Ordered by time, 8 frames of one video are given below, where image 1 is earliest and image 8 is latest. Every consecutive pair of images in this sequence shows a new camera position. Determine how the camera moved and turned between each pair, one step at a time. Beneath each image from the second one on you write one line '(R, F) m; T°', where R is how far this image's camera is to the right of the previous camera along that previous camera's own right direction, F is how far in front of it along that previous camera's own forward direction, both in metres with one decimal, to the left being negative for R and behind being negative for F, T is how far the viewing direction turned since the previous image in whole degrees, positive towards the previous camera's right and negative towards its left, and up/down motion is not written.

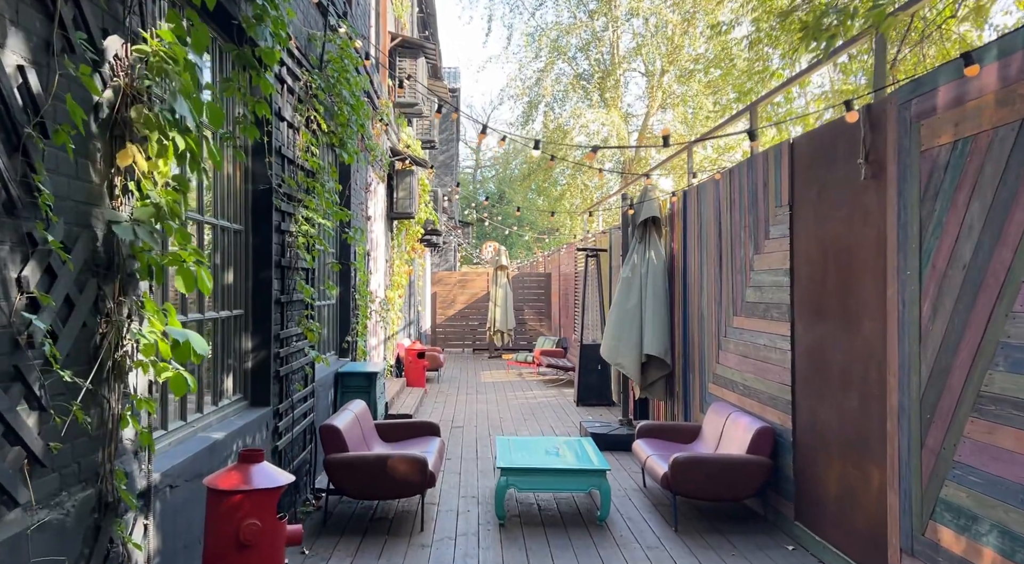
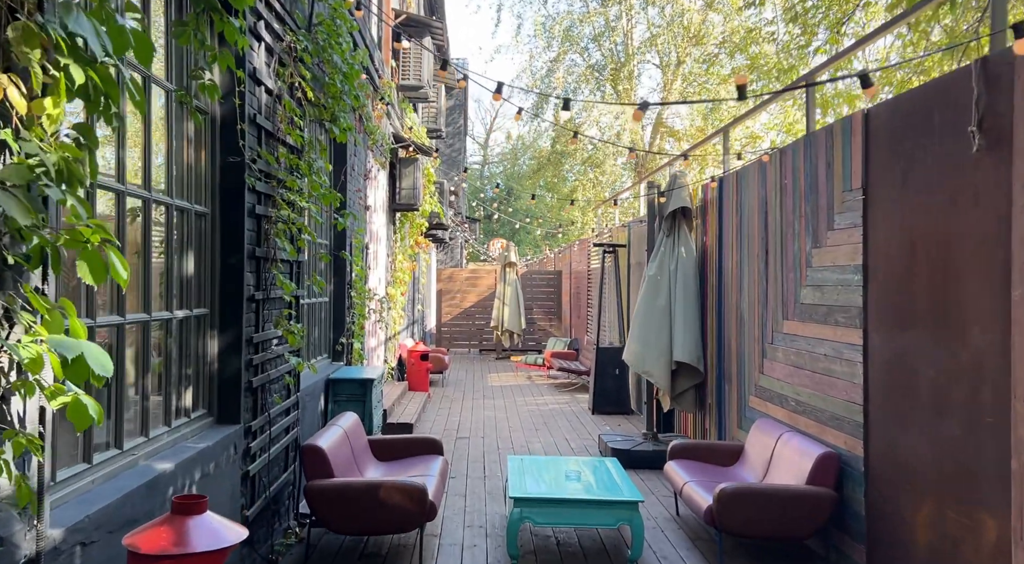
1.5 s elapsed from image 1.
(0.0, +0.6) m; 0°
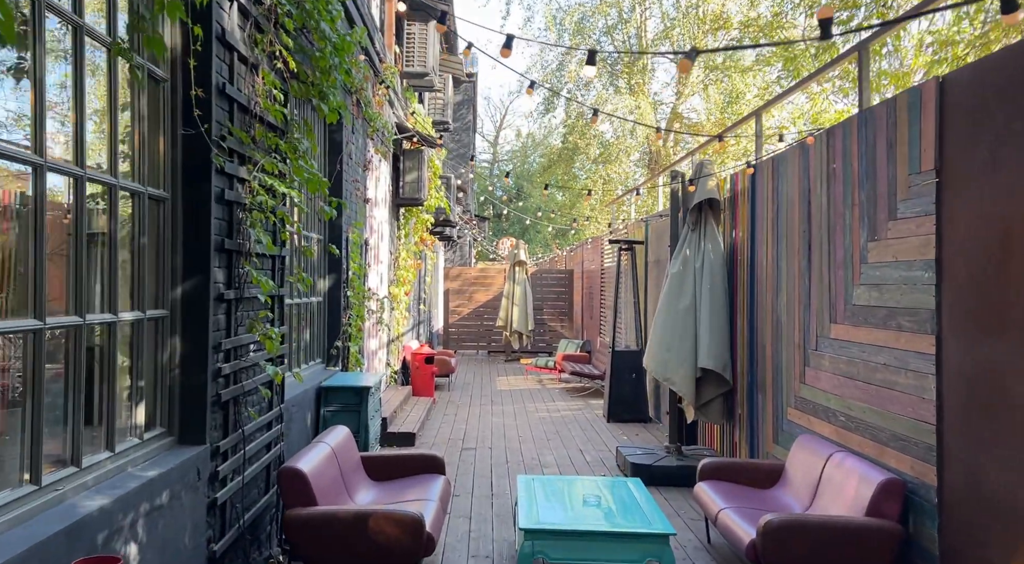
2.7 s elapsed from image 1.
(0.0, +0.5) m; -1°
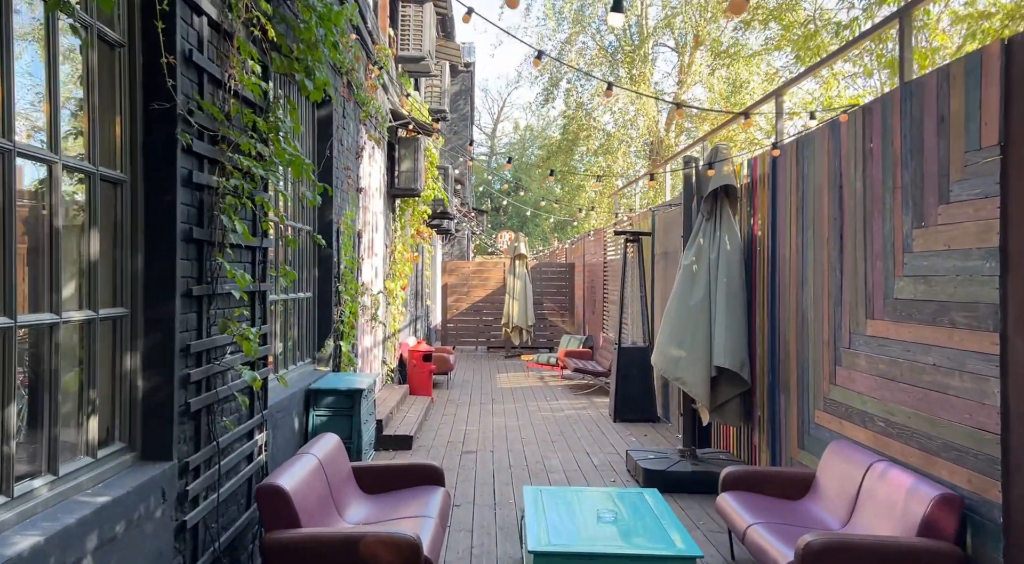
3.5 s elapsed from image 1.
(0.0, +0.3) m; 0°
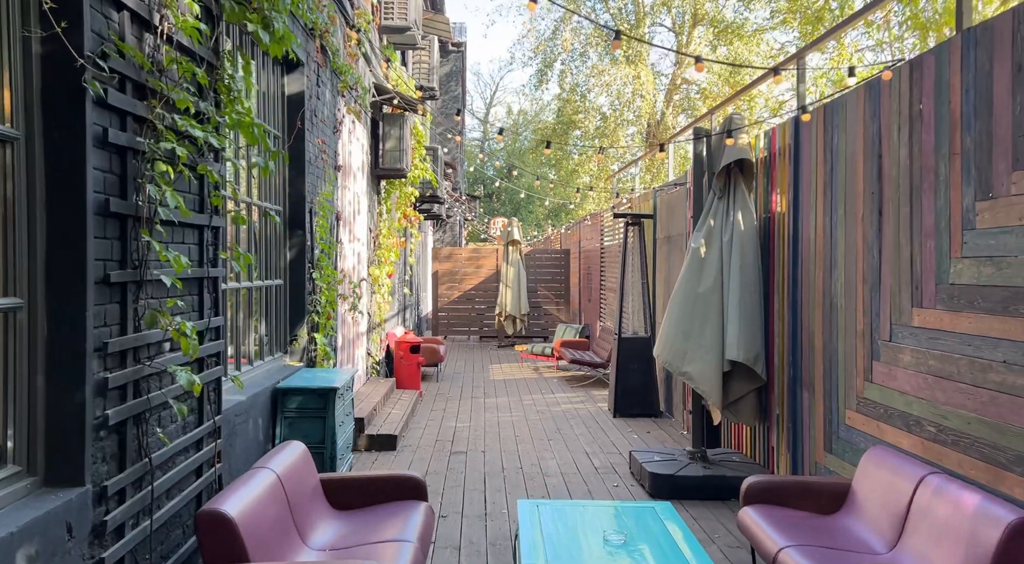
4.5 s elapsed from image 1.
(0.0, +0.5) m; 0°
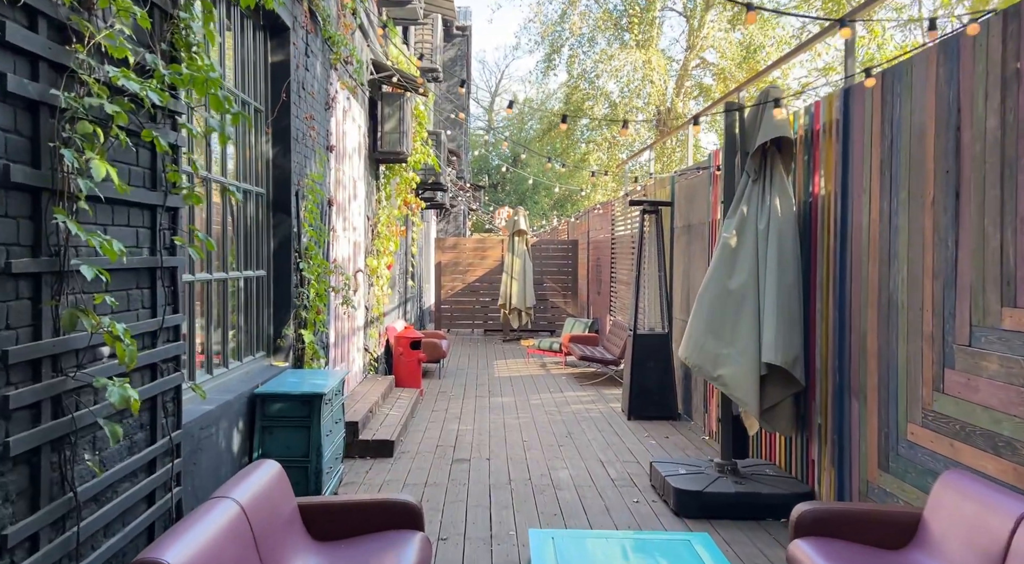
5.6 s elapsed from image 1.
(0.0, +0.5) m; 0°
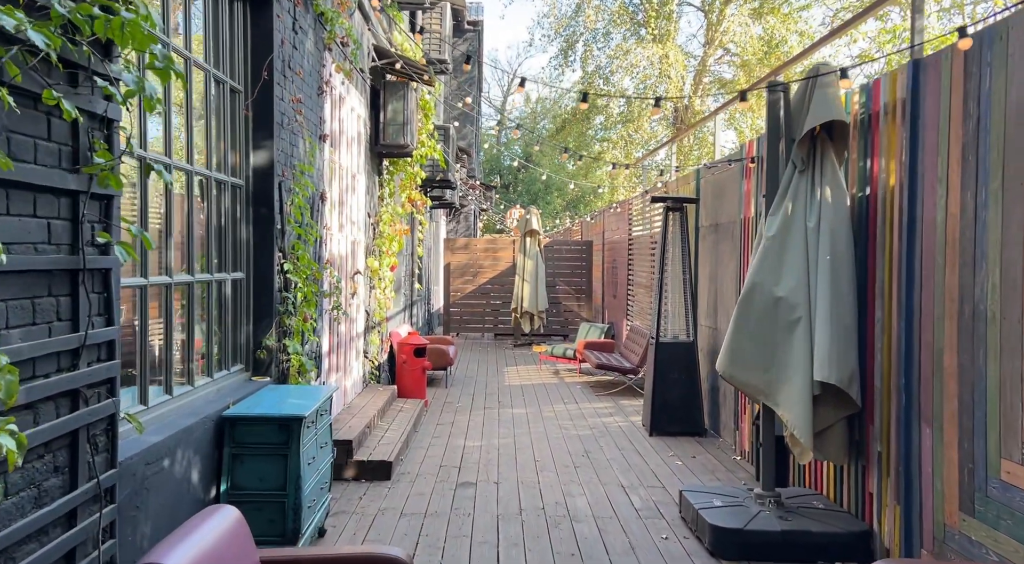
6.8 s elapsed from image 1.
(0.0, +0.5) m; -1°
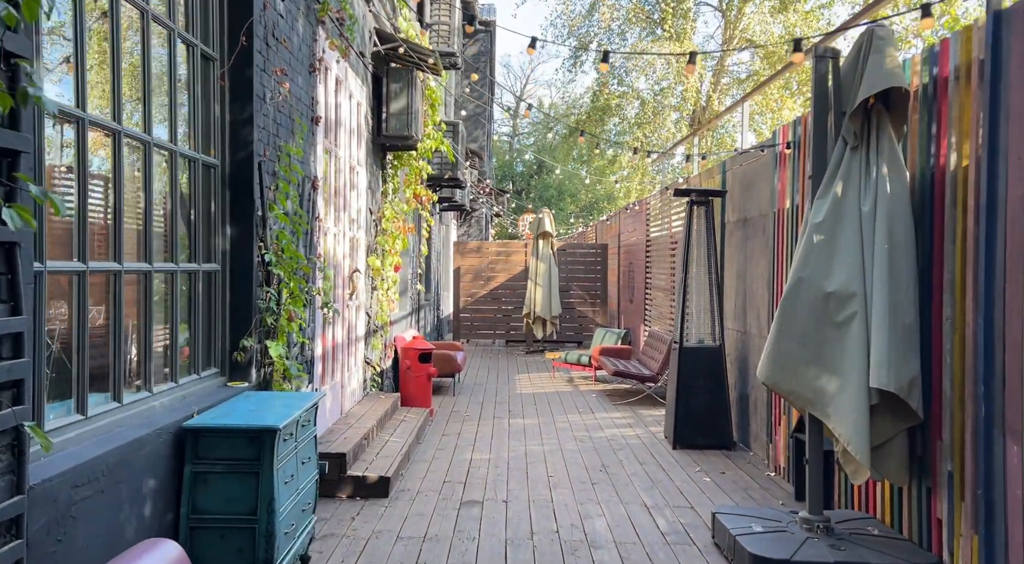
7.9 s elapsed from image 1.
(0.0, +0.4) m; -1°
